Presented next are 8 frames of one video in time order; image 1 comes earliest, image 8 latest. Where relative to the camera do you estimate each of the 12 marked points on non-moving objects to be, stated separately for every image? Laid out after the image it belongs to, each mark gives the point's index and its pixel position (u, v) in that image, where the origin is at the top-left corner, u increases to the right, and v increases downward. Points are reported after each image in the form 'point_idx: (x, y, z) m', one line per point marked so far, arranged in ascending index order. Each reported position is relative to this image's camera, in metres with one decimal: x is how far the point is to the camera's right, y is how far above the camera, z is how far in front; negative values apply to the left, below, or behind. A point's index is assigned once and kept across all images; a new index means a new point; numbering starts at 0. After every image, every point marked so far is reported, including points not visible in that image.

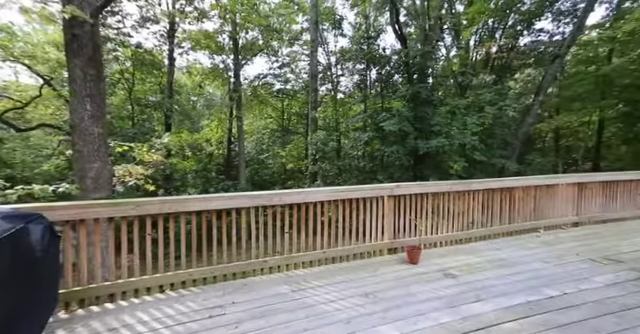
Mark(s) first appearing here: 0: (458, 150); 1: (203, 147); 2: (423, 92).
0: (+4.0, +0.5, +8.8) m
1: (-3.9, +0.7, +10.0) m
2: (+2.8, +2.1, +8.6) m
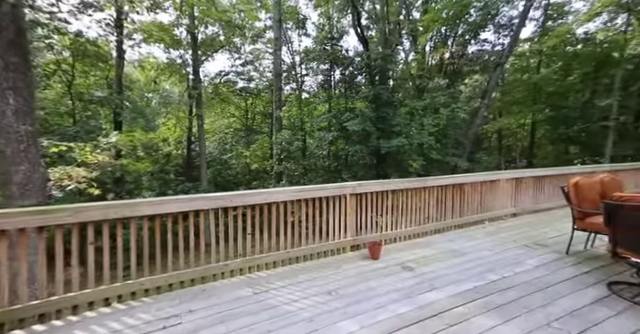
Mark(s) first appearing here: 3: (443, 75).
0: (+3.0, +0.5, +9.4) m
1: (-5.0, +0.6, +9.4) m
2: (+1.8, +2.2, +9.0) m
3: (+5.4, +3.9, +12.7) m
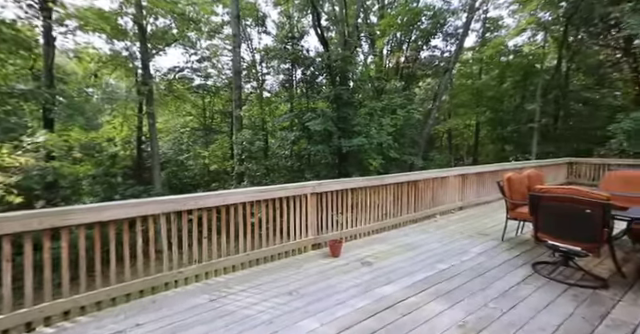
0: (+1.8, +0.6, +9.7) m
1: (-6.1, +0.6, +8.5) m
2: (+0.7, +2.2, +9.2) m
3: (+3.6, +4.0, +13.4) m
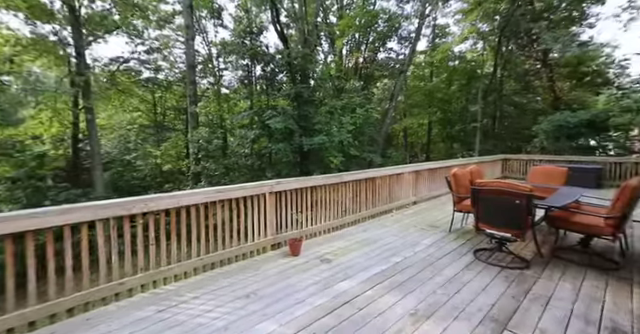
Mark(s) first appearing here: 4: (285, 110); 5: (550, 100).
0: (+0.6, +0.7, +9.9) m
1: (-7.0, +0.5, +7.4) m
2: (-0.4, +2.3, +9.2) m
3: (+1.8, +4.1, +13.8) m
4: (-1.0, +1.7, +9.0) m
5: (+10.5, +3.1, +14.5) m
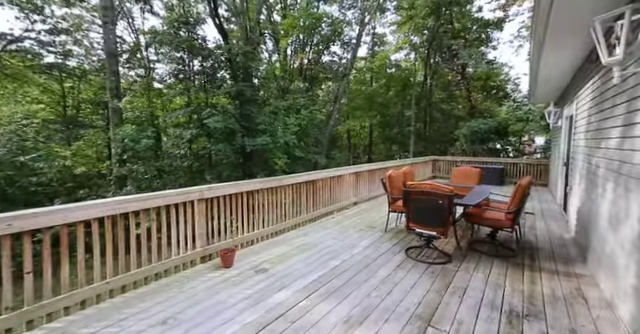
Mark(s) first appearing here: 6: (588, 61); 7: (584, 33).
0: (-1.2, +0.6, +9.7) m
1: (-8.2, +0.5, +5.9) m
2: (-2.1, +2.2, +8.8) m
3: (-0.8, +4.0, +13.8) m
4: (-2.6, +1.6, +8.5) m
5: (+7.7, +3.1, +16.0) m
6: (+3.9, +1.6, +4.6) m
7: (+3.0, +1.5, +3.5) m
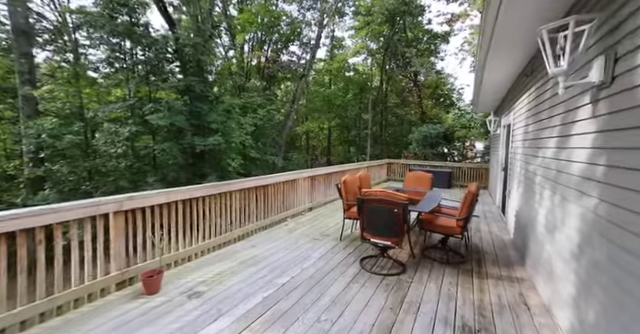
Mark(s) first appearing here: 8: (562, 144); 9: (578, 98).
0: (-2.6, +0.6, +9.2) m
1: (-9.0, +0.5, +4.5) m
2: (-3.3, +2.2, +8.2) m
3: (-2.6, +3.9, +13.3) m
4: (-3.8, +1.6, +7.8) m
5: (+5.4, +2.9, +16.7) m
6: (+3.2, +1.5, +4.8) m
7: (+2.4, +1.5, +3.7) m
8: (+1.8, +0.2, +2.3) m
9: (+1.7, +0.5, +2.0) m
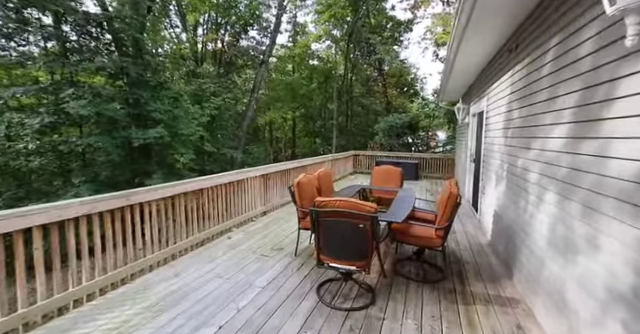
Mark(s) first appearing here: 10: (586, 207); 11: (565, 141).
0: (-3.6, +0.7, +8.0) m
1: (-9.5, +0.4, +2.7) m
2: (-4.3, +2.3, +6.9) m
3: (-4.2, +4.2, +12.0) m
4: (-4.7, +1.7, +6.6) m
5: (+3.5, +3.4, +16.3) m
6: (+2.5, +1.6, +4.3) m
7: (+1.9, +1.5, +3.1) m
8: (+1.5, +0.2, +1.7) m
9: (+1.4, +0.5, +1.4) m
10: (+1.4, -0.2, +1.6) m
11: (+1.5, +0.2, +1.9) m
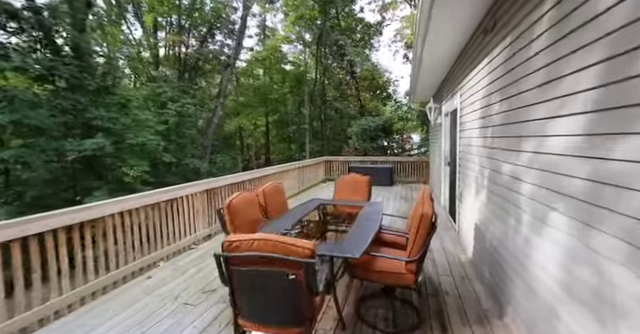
0: (-4.5, +0.3, +7.1) m
1: (-10.0, -0.1, +1.3) m
2: (-5.1, +1.9, +6.0) m
3: (-5.4, +3.7, +11.1) m
4: (-5.5, +1.3, +5.5) m
5: (+1.9, +3.1, +15.8) m
6: (+1.9, +1.5, +3.8) m
7: (+1.4, +1.5, +2.5) m
8: (+1.1, +0.1, +1.1) m
9: (+1.0, +0.4, +0.8) m
10: (+1.0, -0.3, +1.0) m
11: (+1.1, +0.1, +1.3) m
